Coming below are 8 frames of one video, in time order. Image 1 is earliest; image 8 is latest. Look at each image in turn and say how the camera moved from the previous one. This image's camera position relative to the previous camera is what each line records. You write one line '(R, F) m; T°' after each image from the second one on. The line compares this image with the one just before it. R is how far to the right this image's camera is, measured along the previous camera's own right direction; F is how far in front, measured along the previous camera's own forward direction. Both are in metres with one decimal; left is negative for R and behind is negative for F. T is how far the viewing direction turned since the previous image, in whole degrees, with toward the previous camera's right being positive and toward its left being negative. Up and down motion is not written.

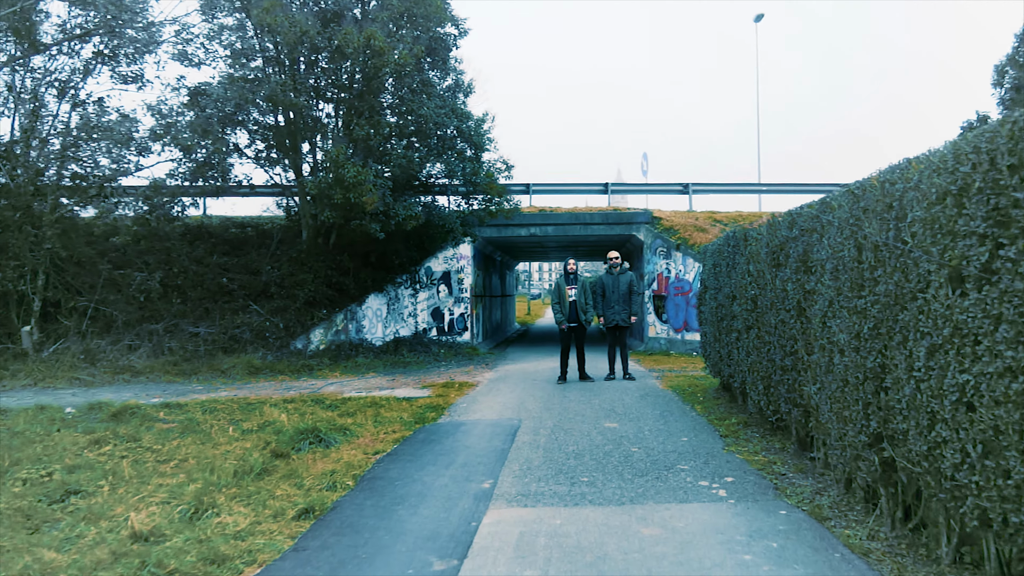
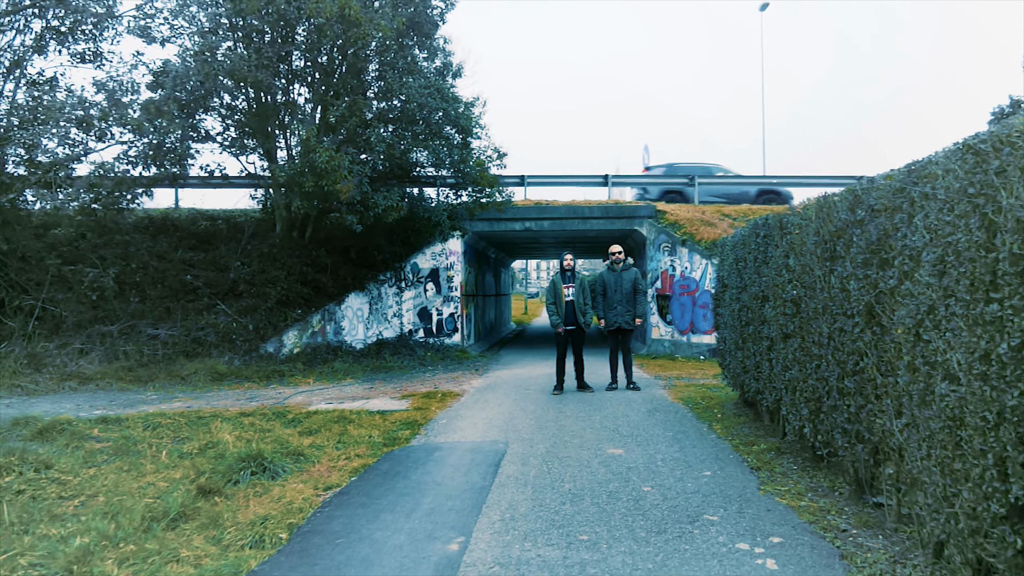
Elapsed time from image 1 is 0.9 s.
(+0.1, +1.2) m; 0°
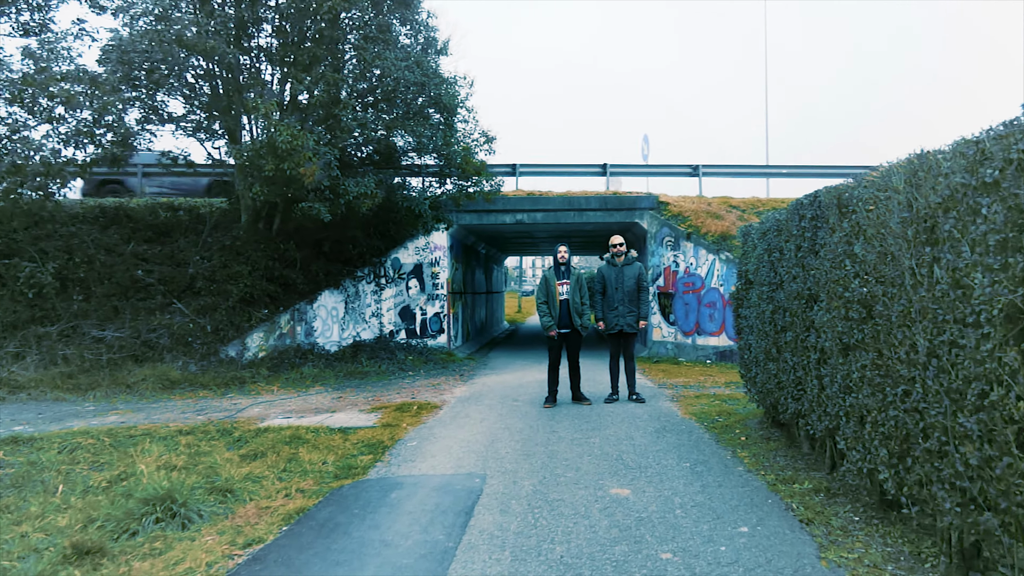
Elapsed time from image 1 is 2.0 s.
(+0.1, +1.3) m; 0°
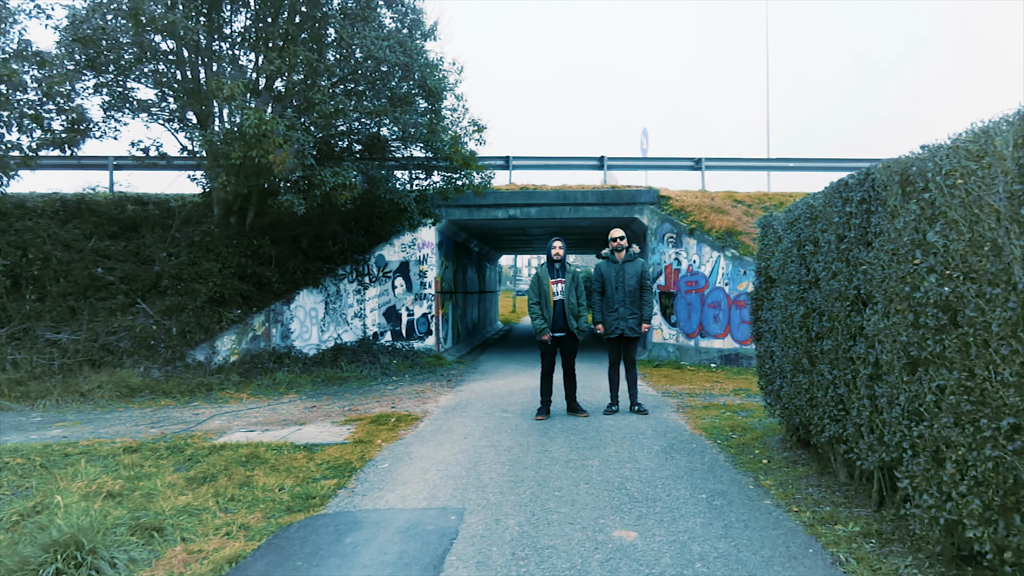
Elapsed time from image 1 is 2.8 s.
(+0.1, +0.8) m; 0°
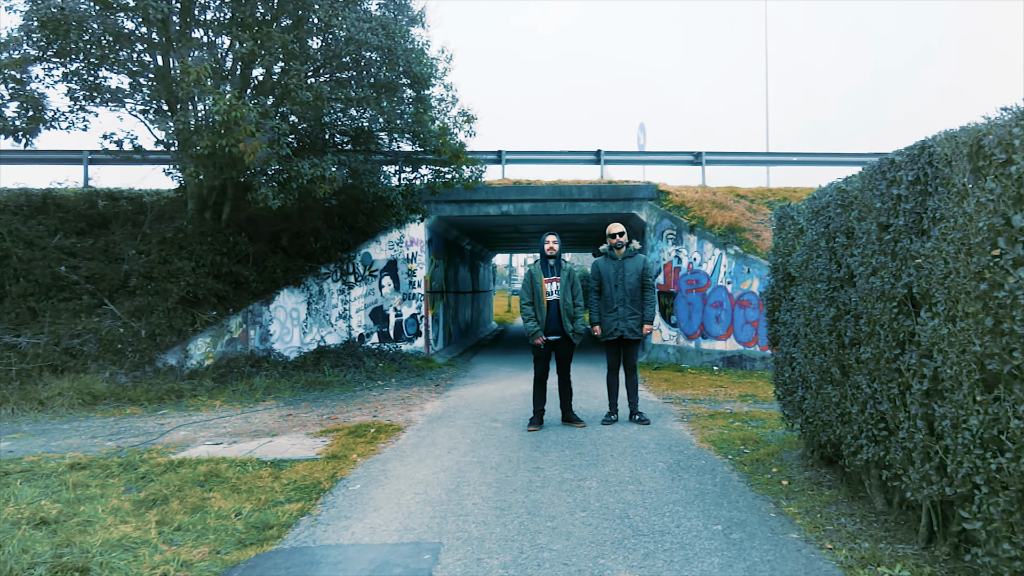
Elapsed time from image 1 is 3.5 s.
(+0.1, +0.6) m; 0°
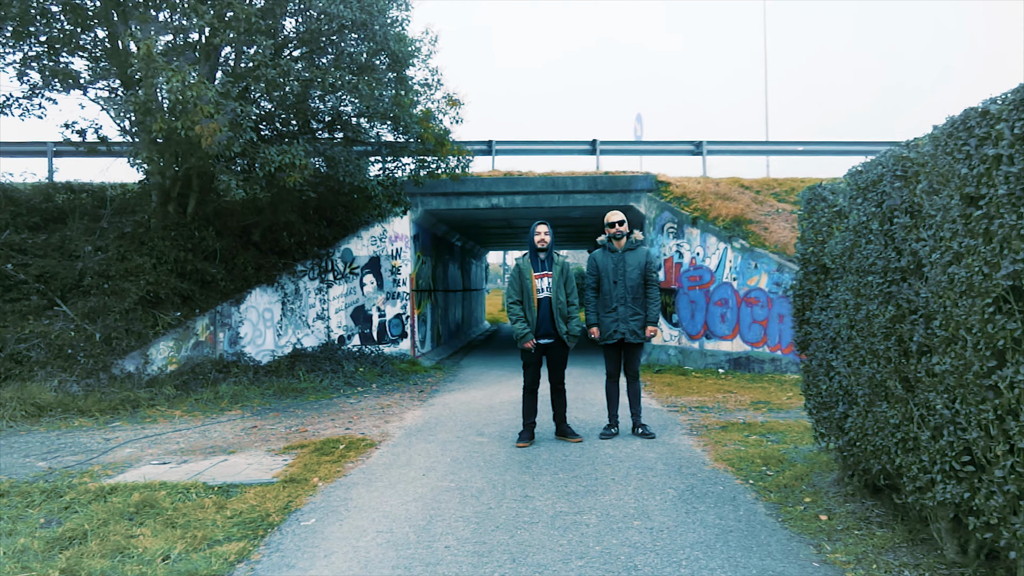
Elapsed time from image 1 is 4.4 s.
(+0.1, +0.8) m; 0°
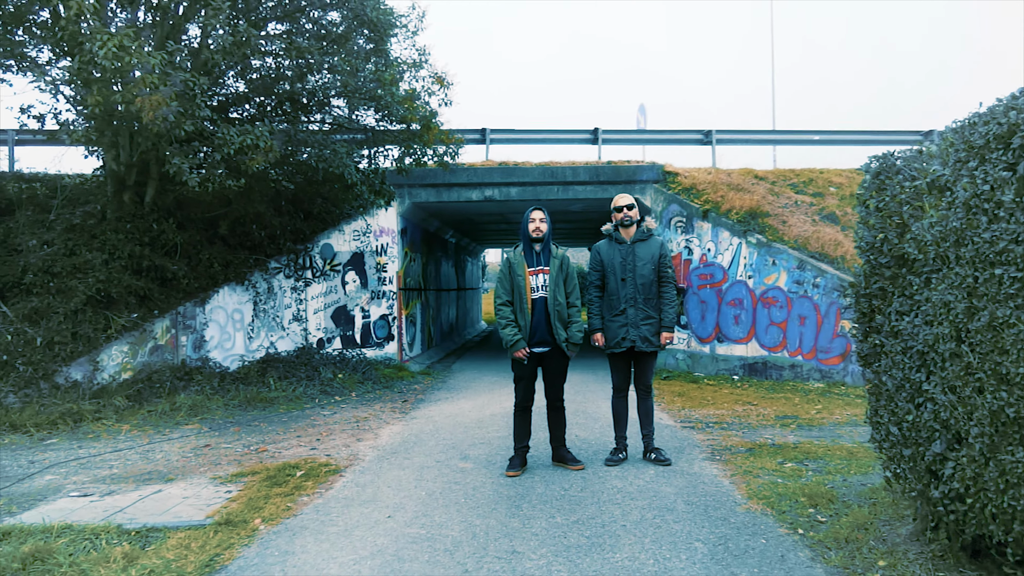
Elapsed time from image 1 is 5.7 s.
(+0.1, +1.0) m; 0°
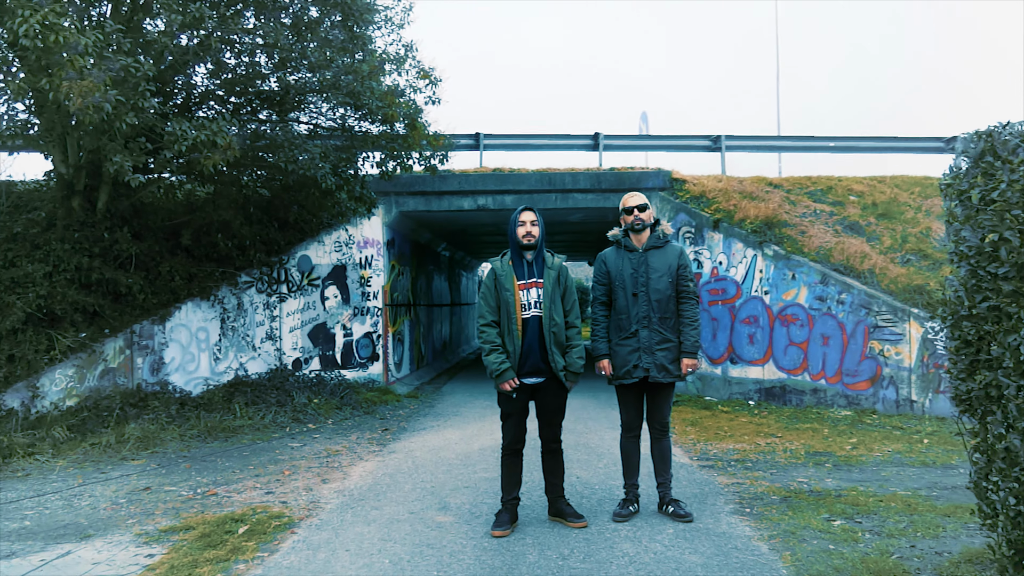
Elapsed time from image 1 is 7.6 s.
(+0.1, +0.9) m; 0°
